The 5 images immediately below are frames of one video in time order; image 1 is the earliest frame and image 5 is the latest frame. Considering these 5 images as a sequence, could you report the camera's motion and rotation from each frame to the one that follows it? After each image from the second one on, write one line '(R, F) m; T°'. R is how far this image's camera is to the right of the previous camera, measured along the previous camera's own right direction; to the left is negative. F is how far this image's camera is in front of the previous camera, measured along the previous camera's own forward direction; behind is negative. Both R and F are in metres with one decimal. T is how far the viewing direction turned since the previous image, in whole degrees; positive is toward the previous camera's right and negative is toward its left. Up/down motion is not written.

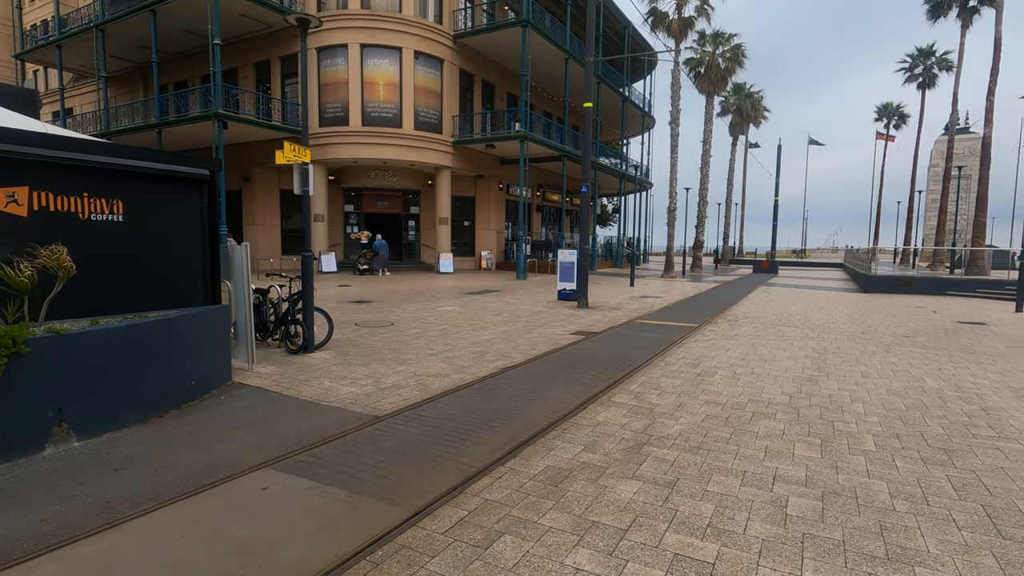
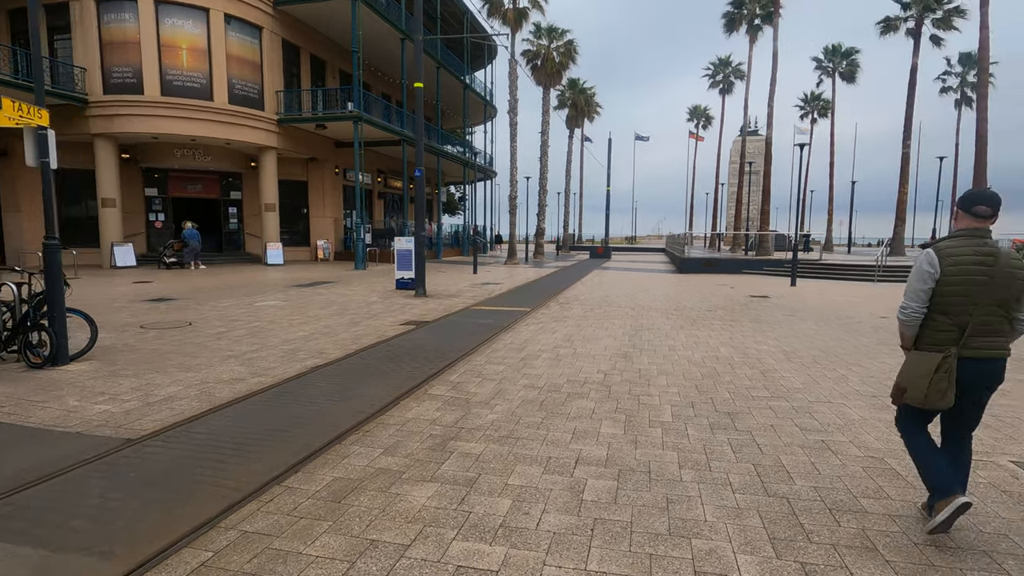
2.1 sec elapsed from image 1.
(+0.5, +0.4) m; +15°
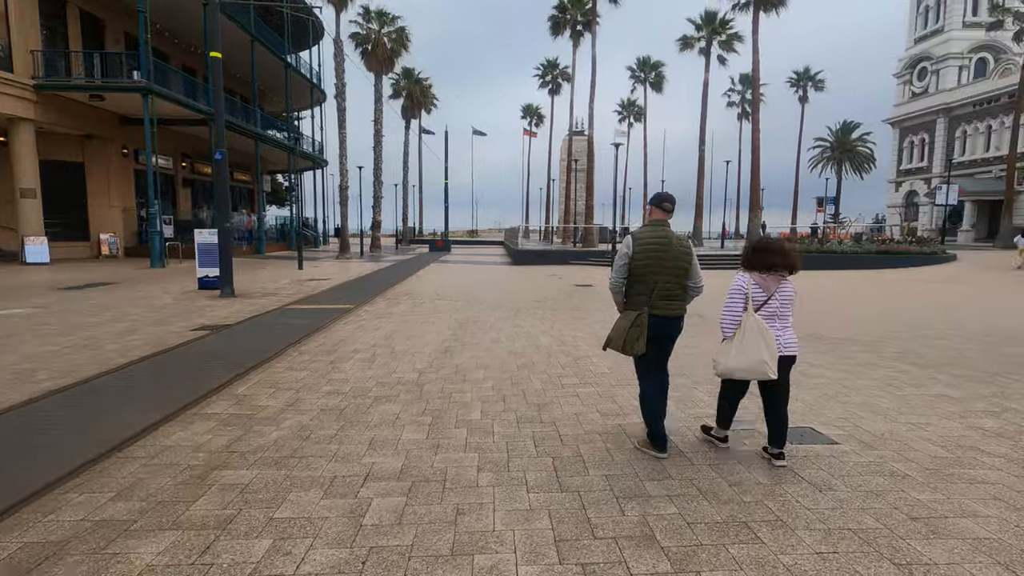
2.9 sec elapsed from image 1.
(+0.4, +0.3) m; +16°
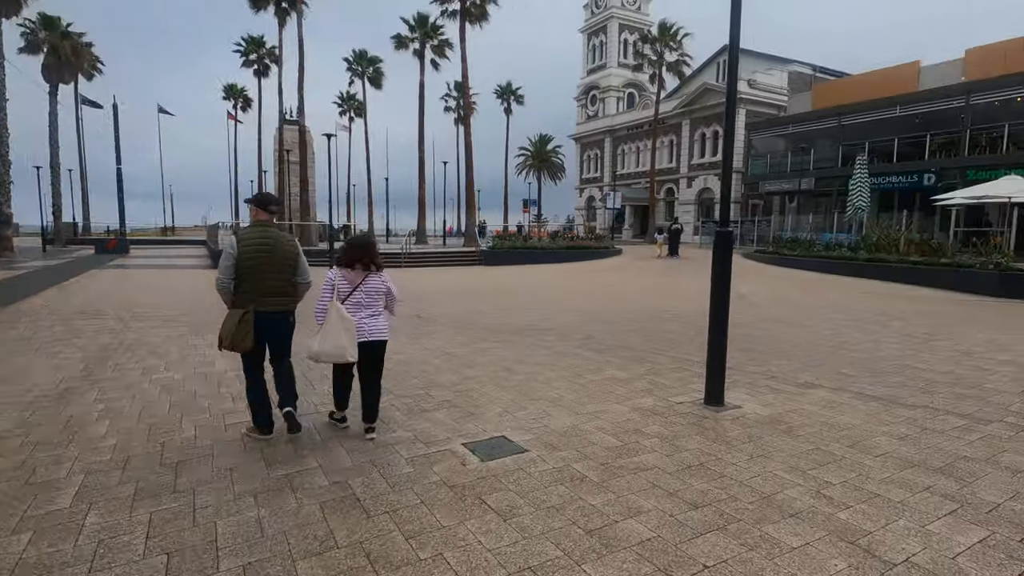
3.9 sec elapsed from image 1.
(+0.6, +0.7) m; +28°
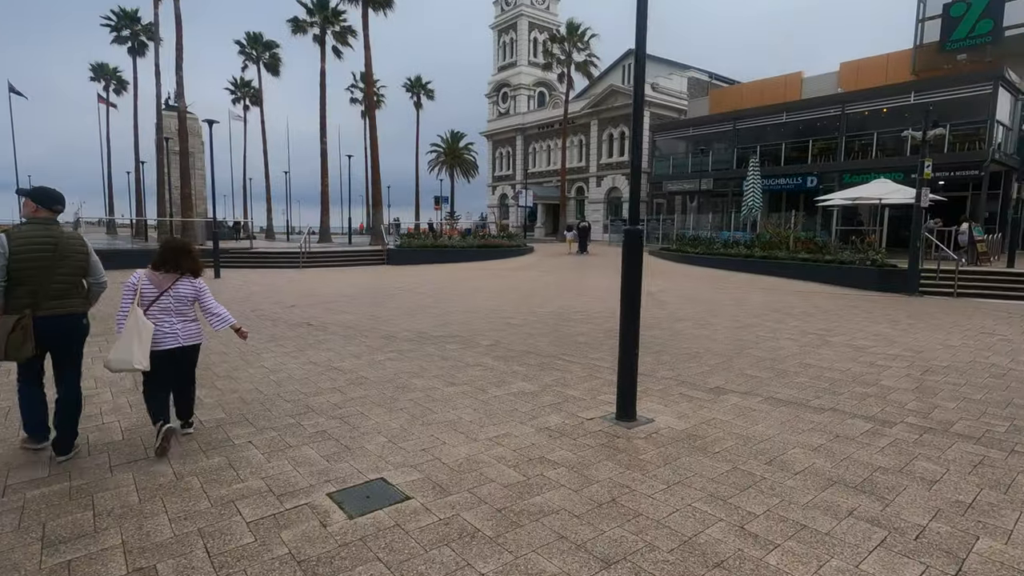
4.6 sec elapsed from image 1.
(+0.2, +0.7) m; +9°
